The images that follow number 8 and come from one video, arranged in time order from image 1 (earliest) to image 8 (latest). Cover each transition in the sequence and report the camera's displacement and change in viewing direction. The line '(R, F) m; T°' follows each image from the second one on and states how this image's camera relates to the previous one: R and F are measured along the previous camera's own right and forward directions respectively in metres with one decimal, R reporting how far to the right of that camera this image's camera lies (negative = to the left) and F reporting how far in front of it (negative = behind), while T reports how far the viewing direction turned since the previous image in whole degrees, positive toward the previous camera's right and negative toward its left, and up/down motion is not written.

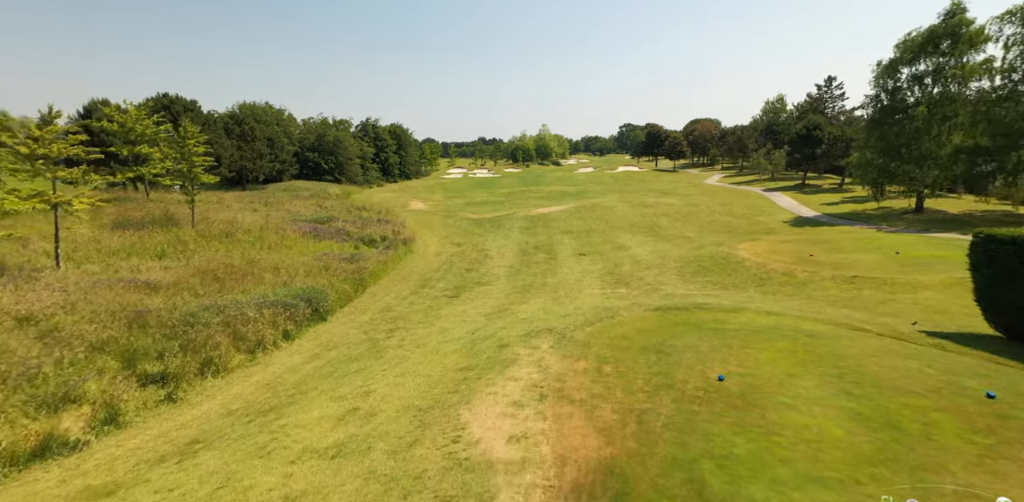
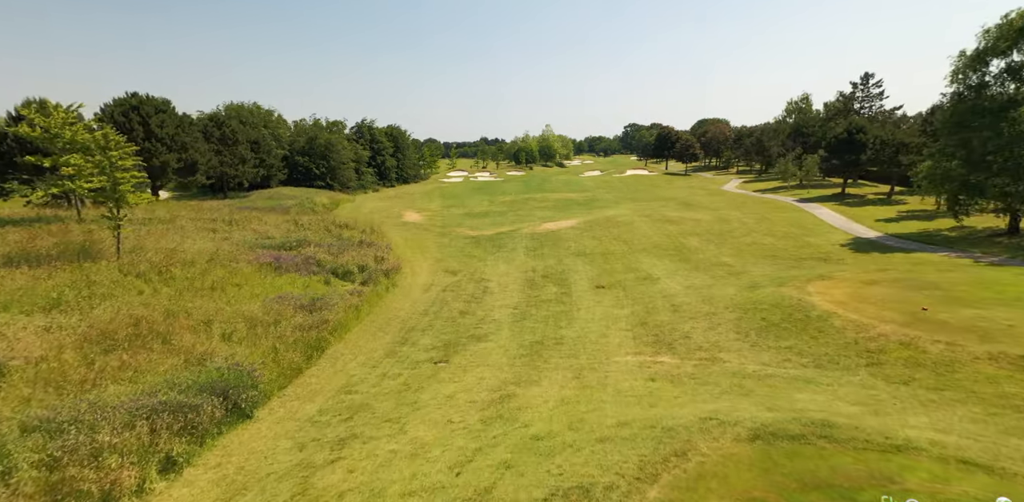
(-0.1, +4.2) m; 0°
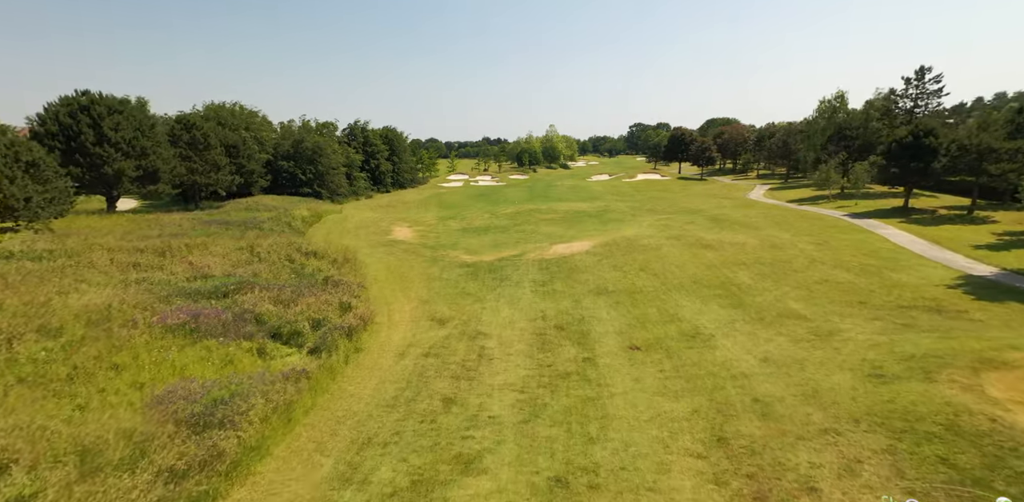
(-0.1, +5.4) m; 0°
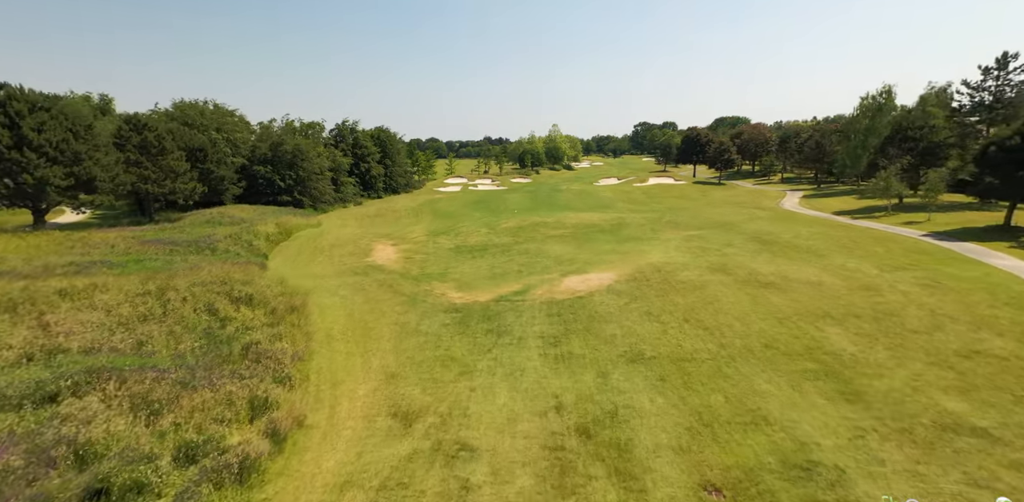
(0.0, +6.3) m; 0°
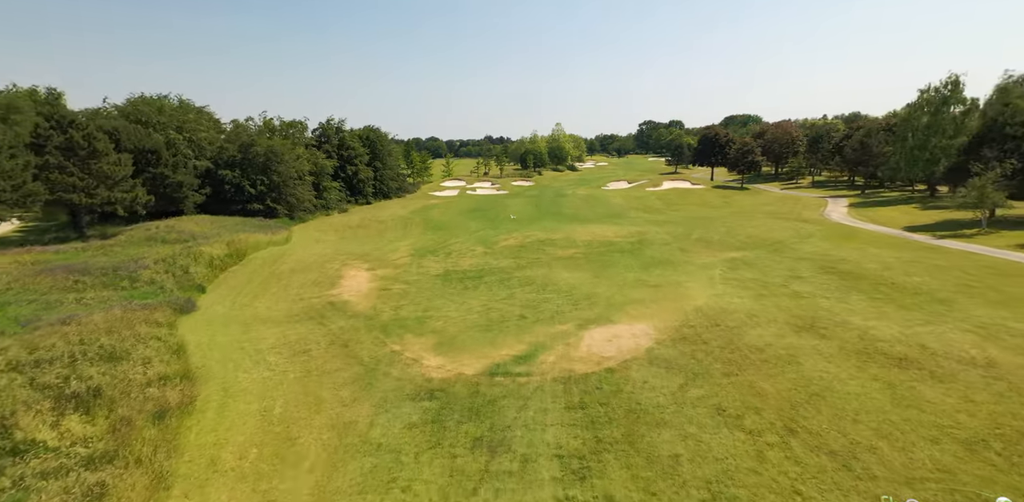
(0.0, +7.0) m; 0°
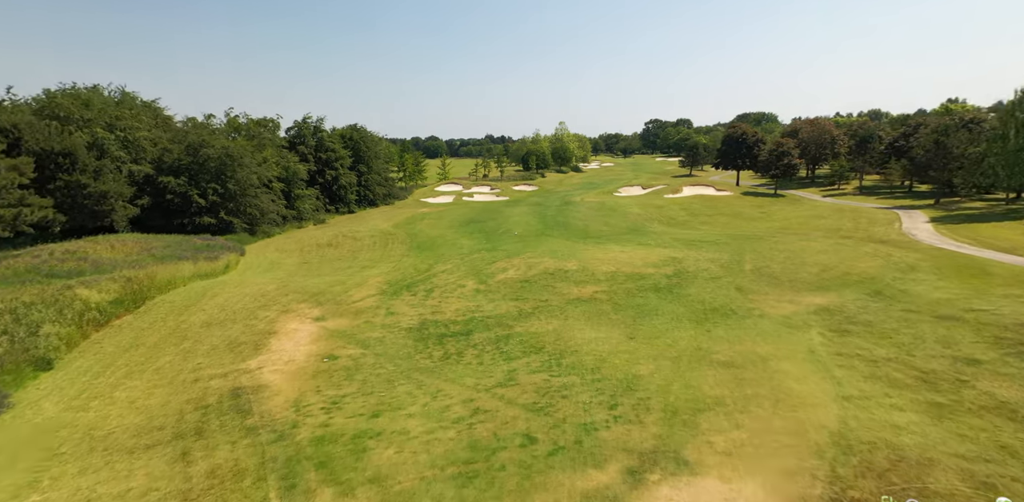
(+0.1, +8.8) m; 0°
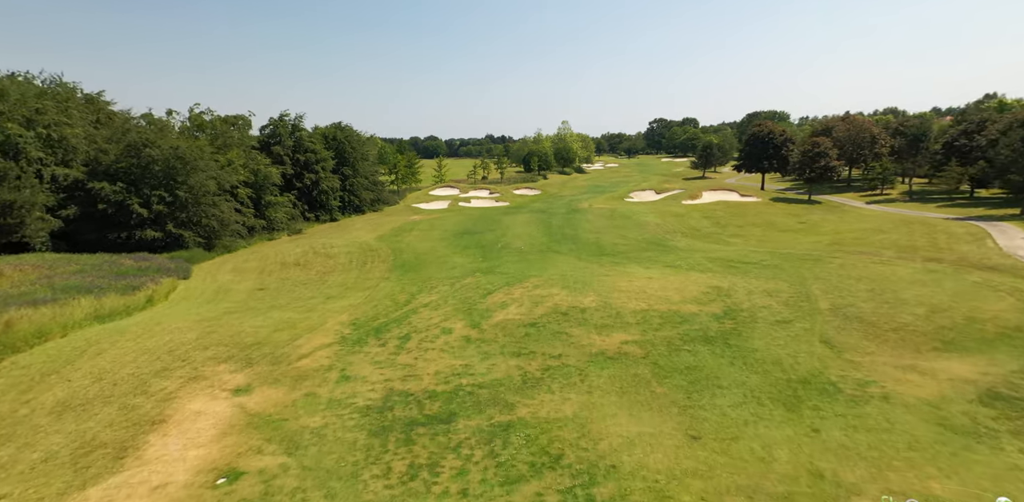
(0.0, +7.2) m; 0°
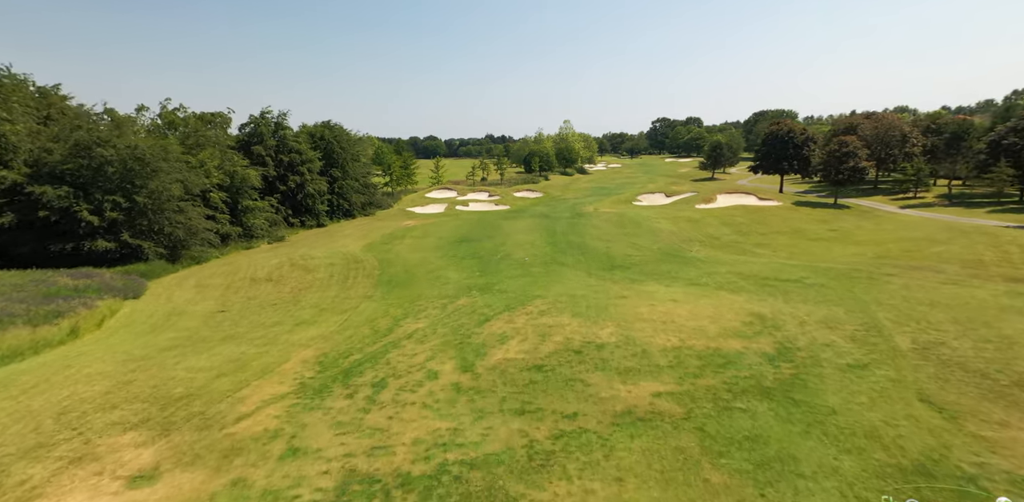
(0.0, +4.6) m; 0°
